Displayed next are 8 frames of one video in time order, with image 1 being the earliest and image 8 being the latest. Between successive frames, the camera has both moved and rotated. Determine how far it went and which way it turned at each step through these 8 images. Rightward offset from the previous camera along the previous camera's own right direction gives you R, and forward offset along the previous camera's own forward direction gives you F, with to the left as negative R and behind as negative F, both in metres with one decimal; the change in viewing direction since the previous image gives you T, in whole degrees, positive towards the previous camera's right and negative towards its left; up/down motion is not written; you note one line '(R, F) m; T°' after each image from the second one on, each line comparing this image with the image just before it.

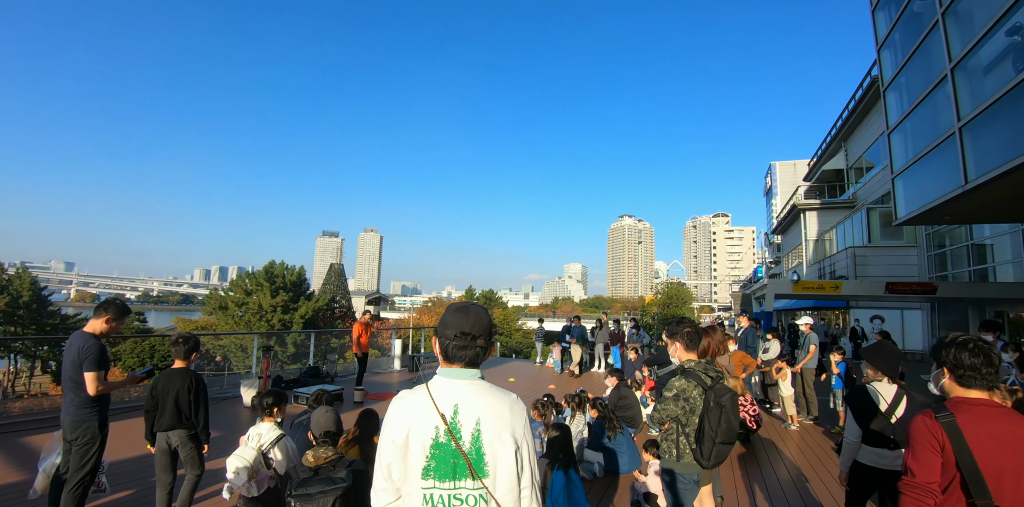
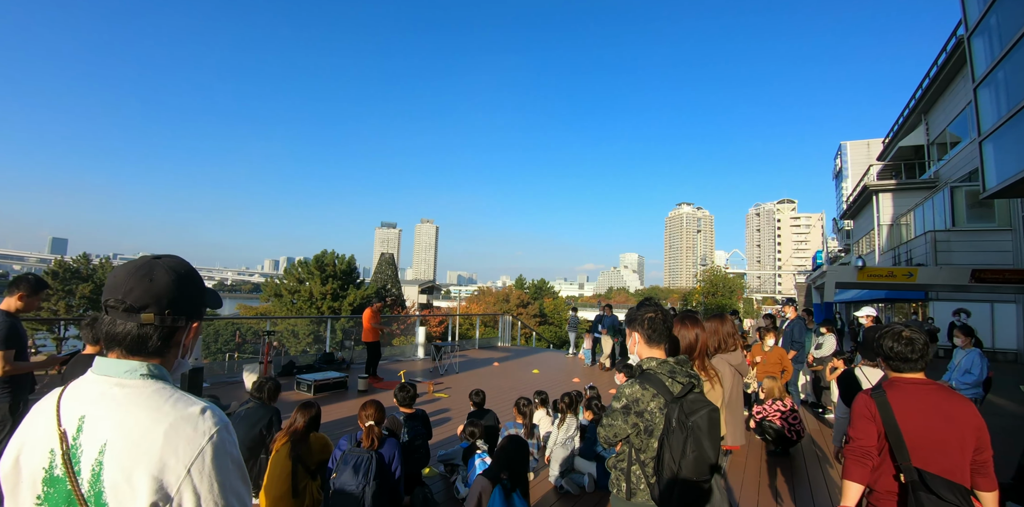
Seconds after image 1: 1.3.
(+0.6, +0.7) m; -6°
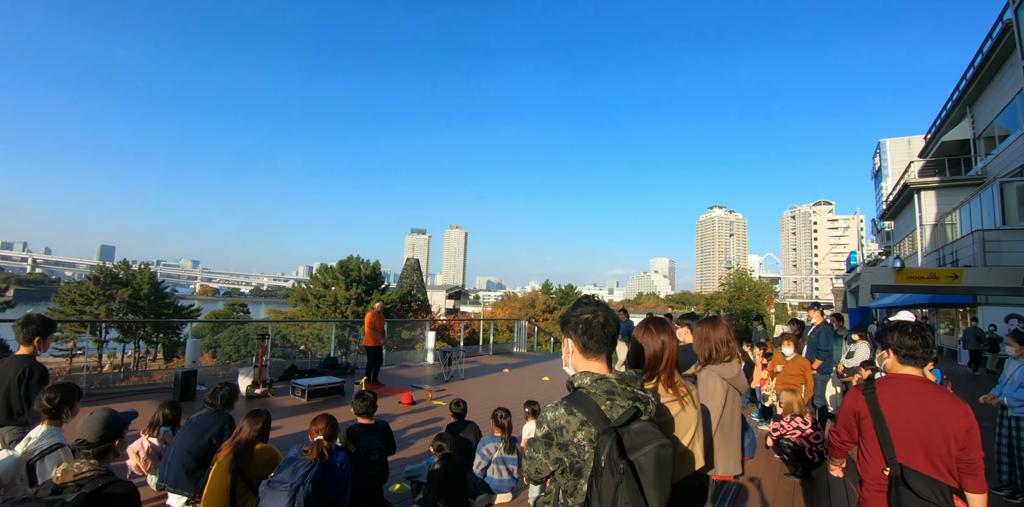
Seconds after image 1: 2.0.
(+0.4, +0.4) m; -3°
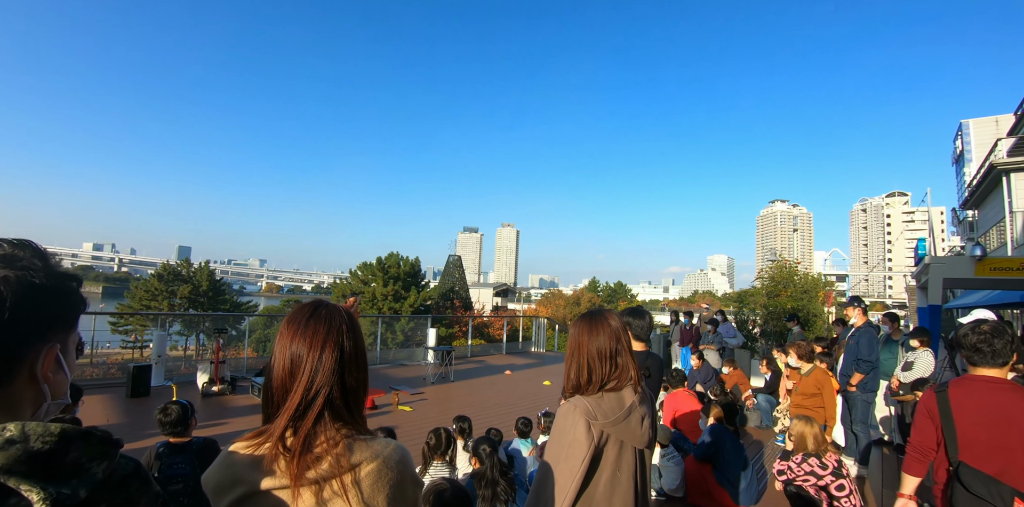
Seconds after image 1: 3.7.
(+1.0, +1.1) m; -6°
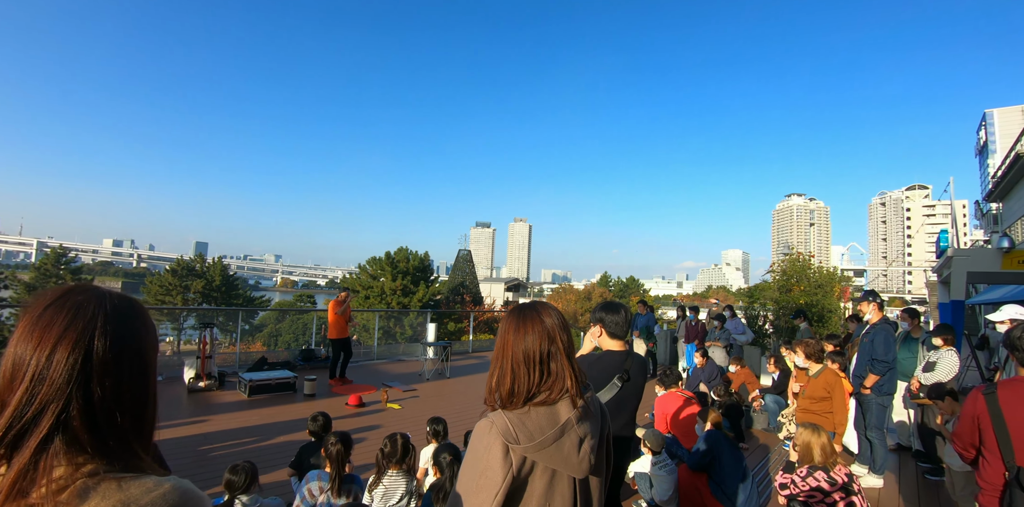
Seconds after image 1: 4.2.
(+0.2, +0.3) m; -1°
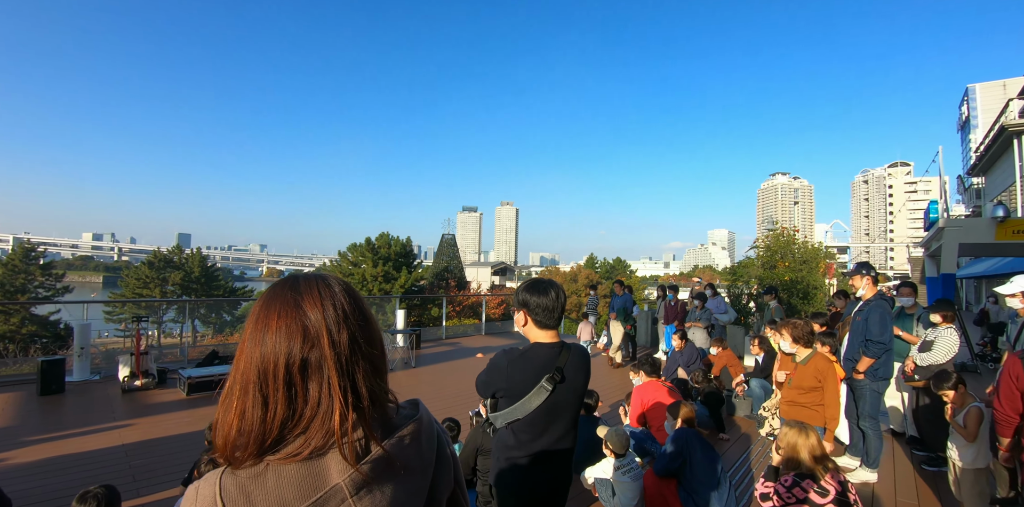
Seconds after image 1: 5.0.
(+0.3, +0.6) m; +1°
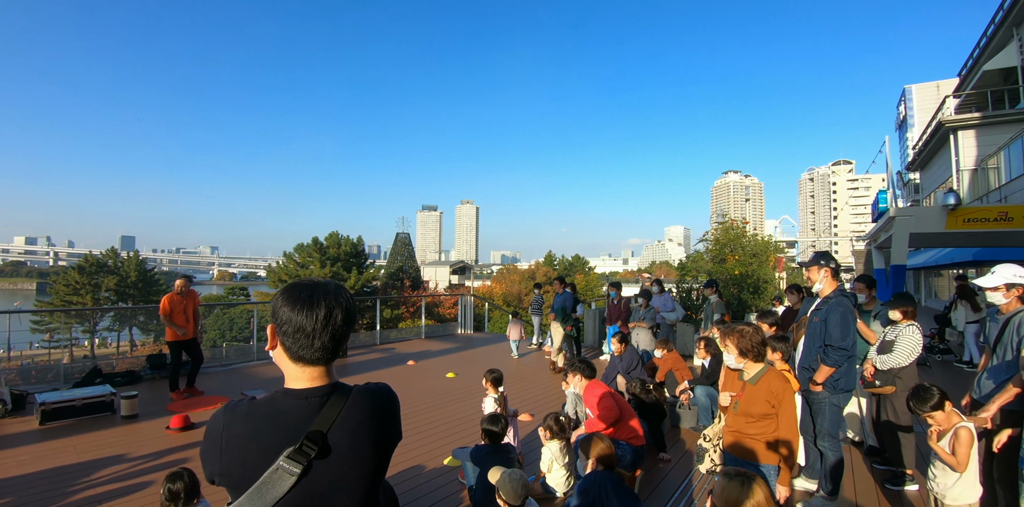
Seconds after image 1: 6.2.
(+0.5, +0.8) m; +4°
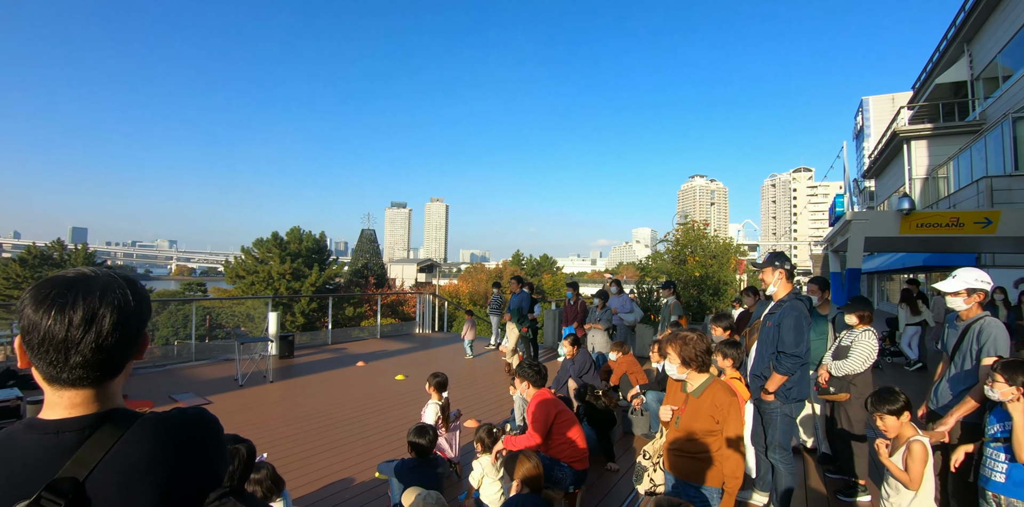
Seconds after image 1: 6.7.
(+0.2, +0.3) m; +3°
